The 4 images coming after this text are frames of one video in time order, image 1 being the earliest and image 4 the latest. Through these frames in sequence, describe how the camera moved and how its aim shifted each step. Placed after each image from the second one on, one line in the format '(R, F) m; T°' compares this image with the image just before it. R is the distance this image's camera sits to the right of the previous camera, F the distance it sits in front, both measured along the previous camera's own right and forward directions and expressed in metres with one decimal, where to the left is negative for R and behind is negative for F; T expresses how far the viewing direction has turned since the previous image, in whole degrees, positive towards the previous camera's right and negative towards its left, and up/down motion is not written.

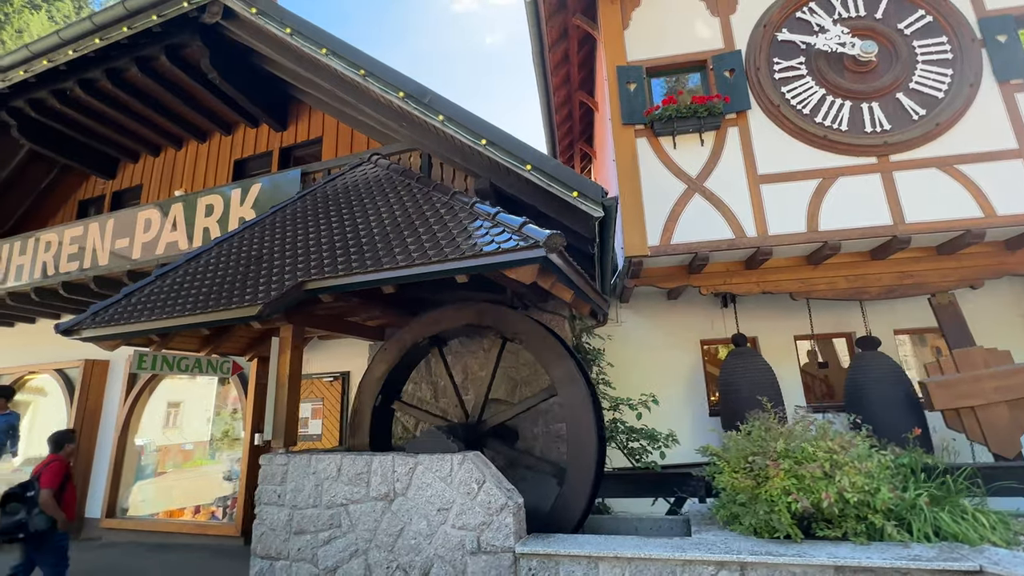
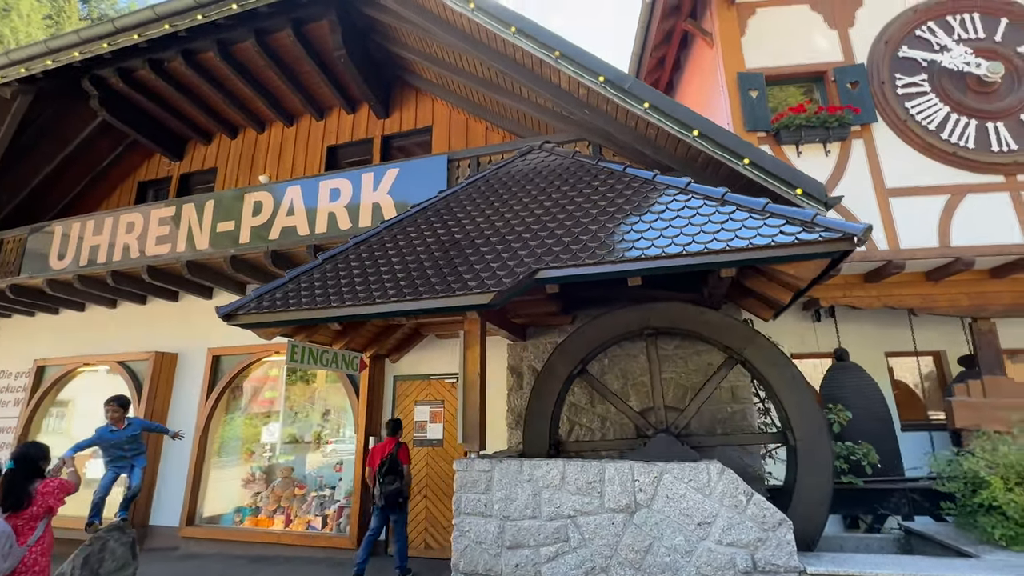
(-1.9, +0.3) m; +3°
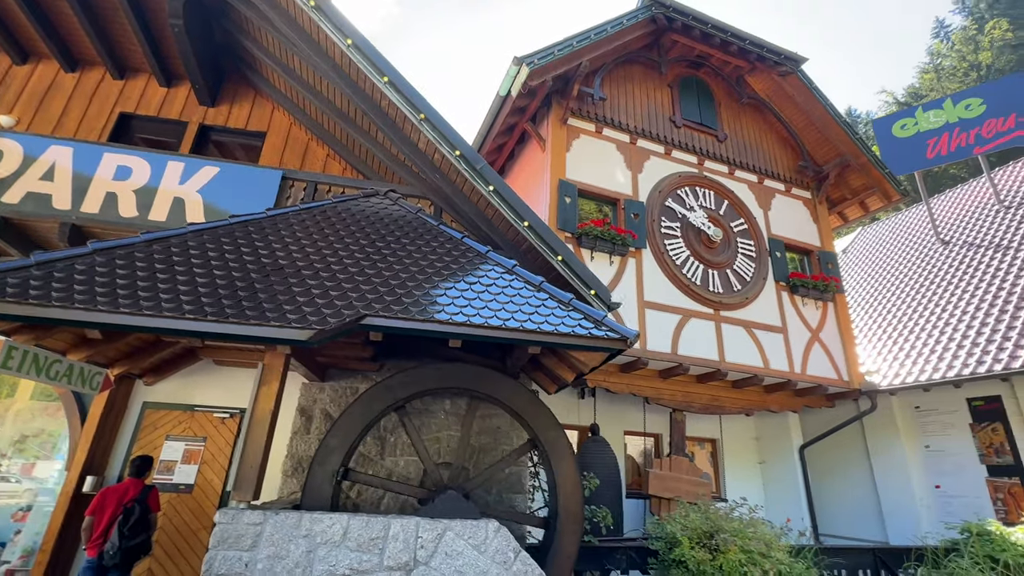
(-0.2, -0.1) m; +23°
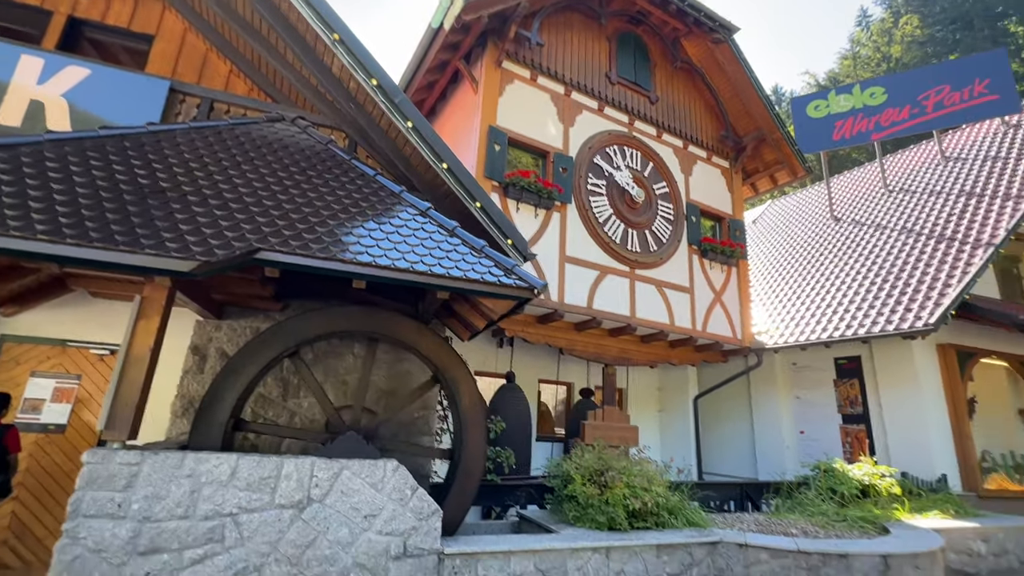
(+0.2, 0.0) m; +8°
